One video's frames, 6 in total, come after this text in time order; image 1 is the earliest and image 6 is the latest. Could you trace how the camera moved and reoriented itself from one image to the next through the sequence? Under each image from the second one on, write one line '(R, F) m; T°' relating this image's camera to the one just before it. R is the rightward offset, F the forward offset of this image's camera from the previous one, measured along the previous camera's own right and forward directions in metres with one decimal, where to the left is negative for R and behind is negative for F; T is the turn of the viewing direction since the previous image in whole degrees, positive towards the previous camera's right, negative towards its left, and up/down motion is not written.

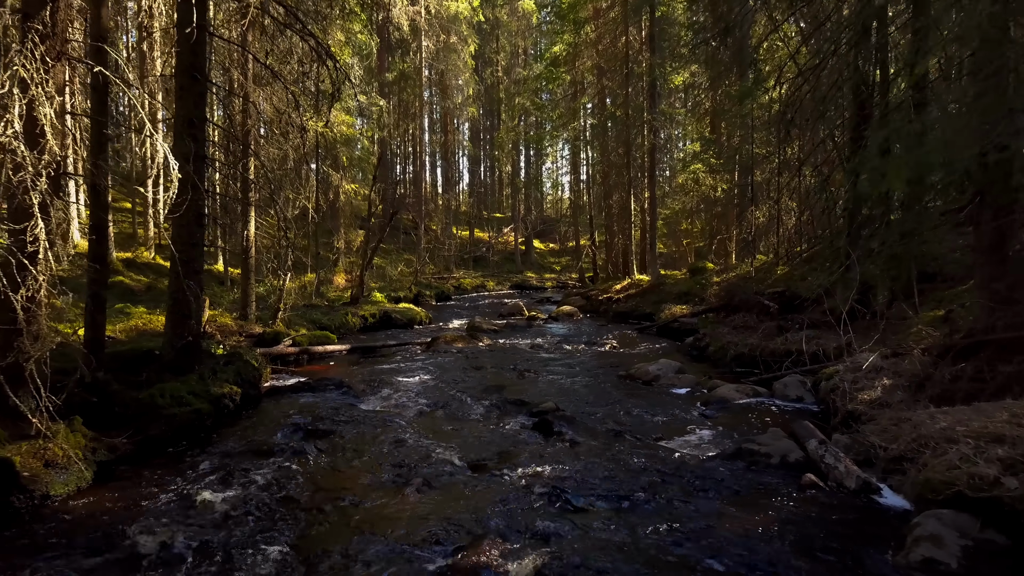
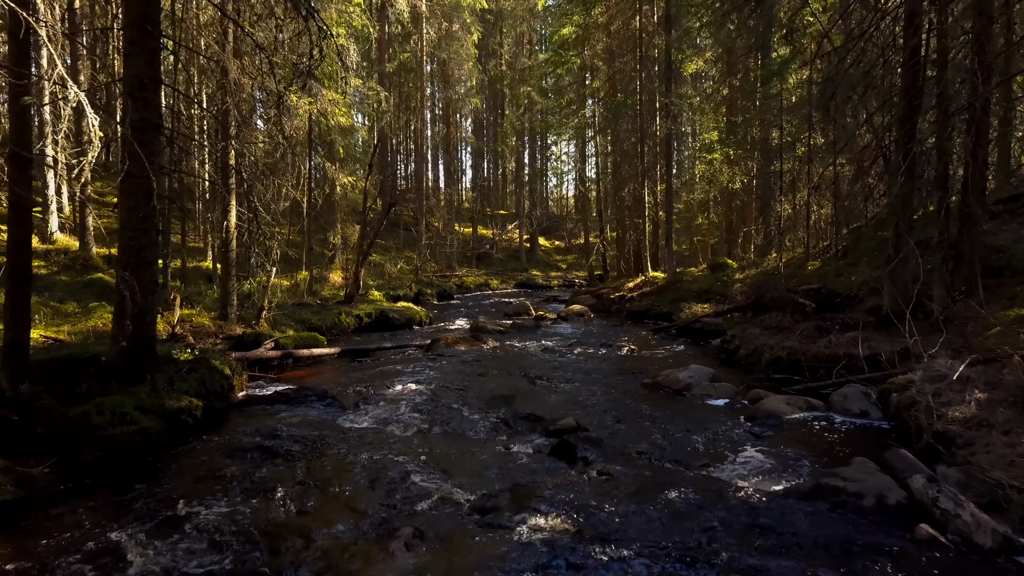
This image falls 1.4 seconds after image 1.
(-0.1, +1.2) m; 0°
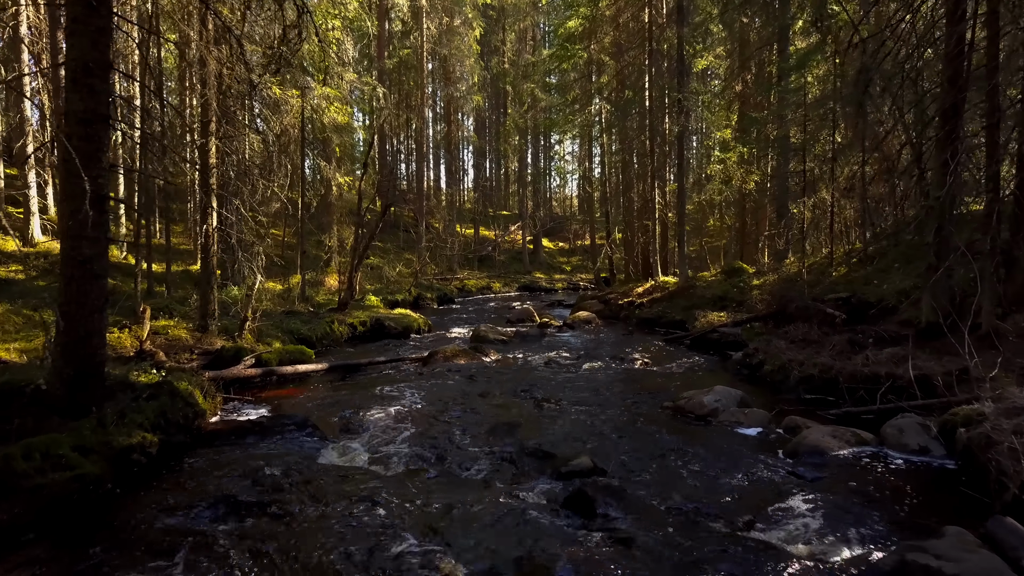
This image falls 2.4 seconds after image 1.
(0.0, +0.9) m; 0°
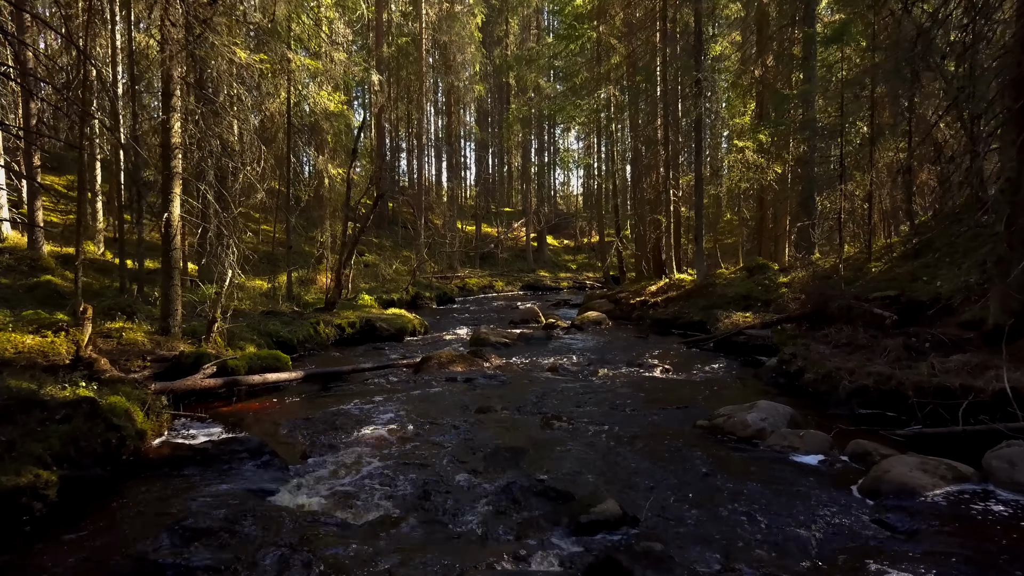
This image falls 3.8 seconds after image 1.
(0.0, +1.2) m; 0°
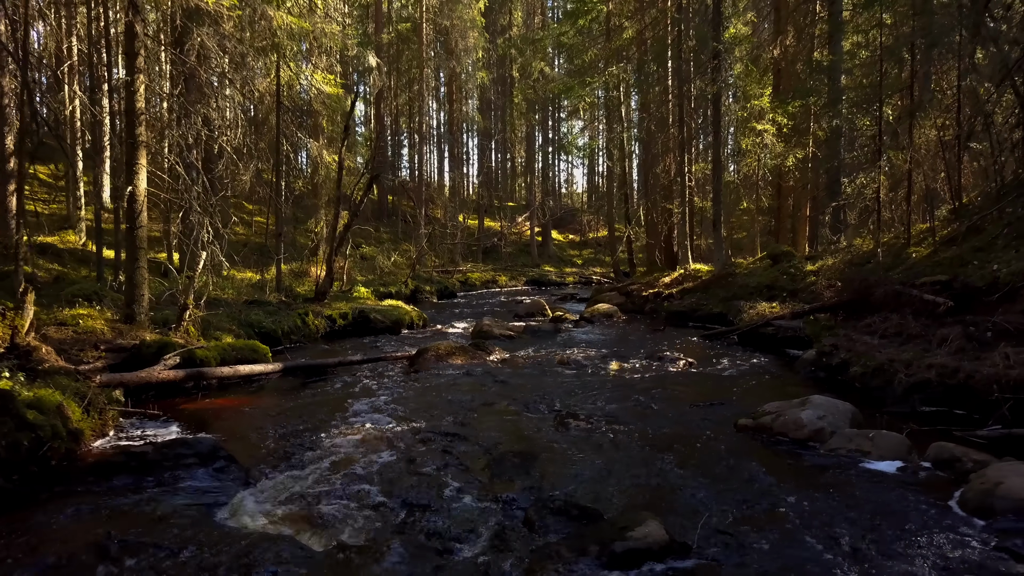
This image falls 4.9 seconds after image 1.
(0.0, +1.0) m; 0°
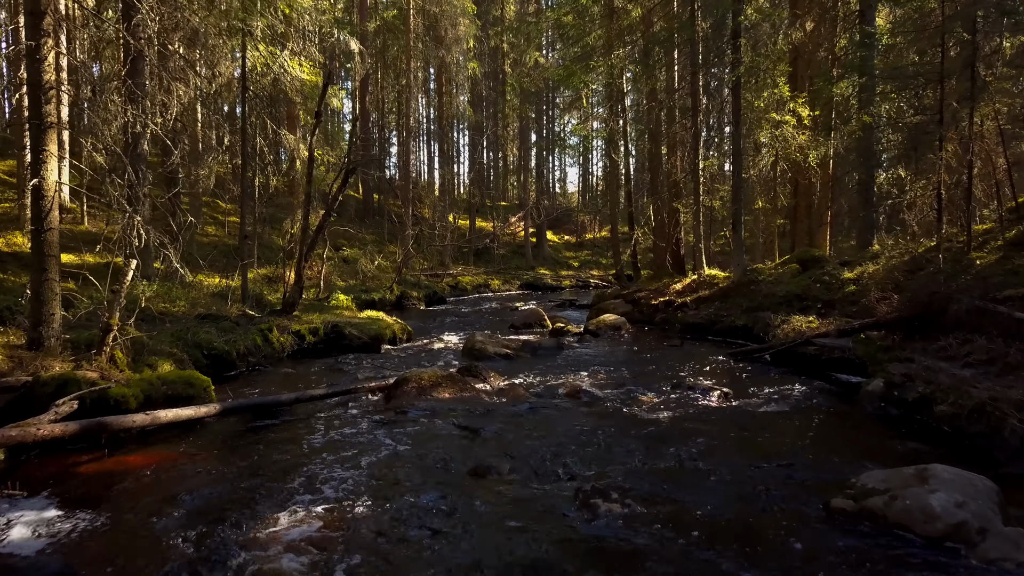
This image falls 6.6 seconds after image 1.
(-0.1, +1.5) m; +1°
